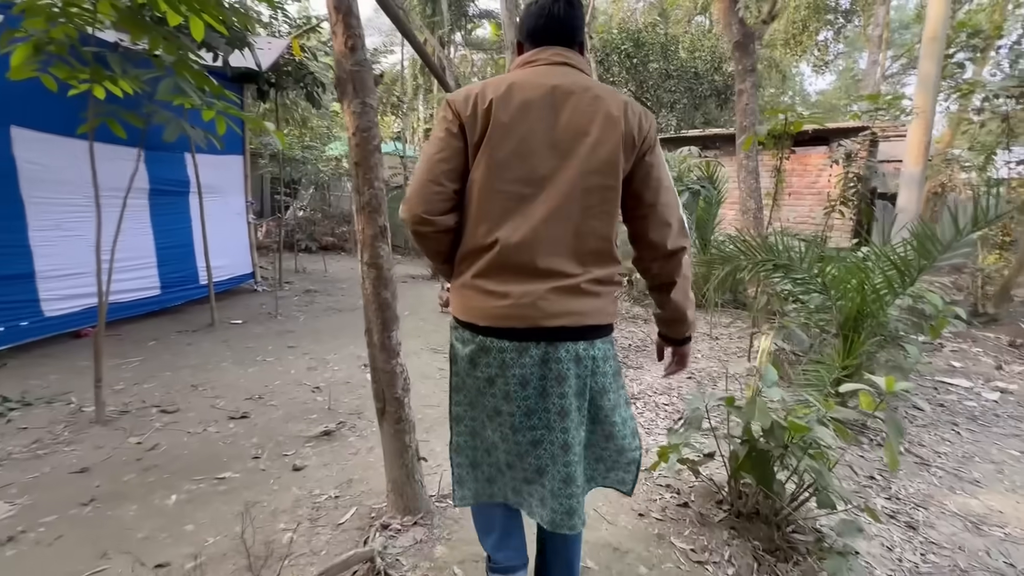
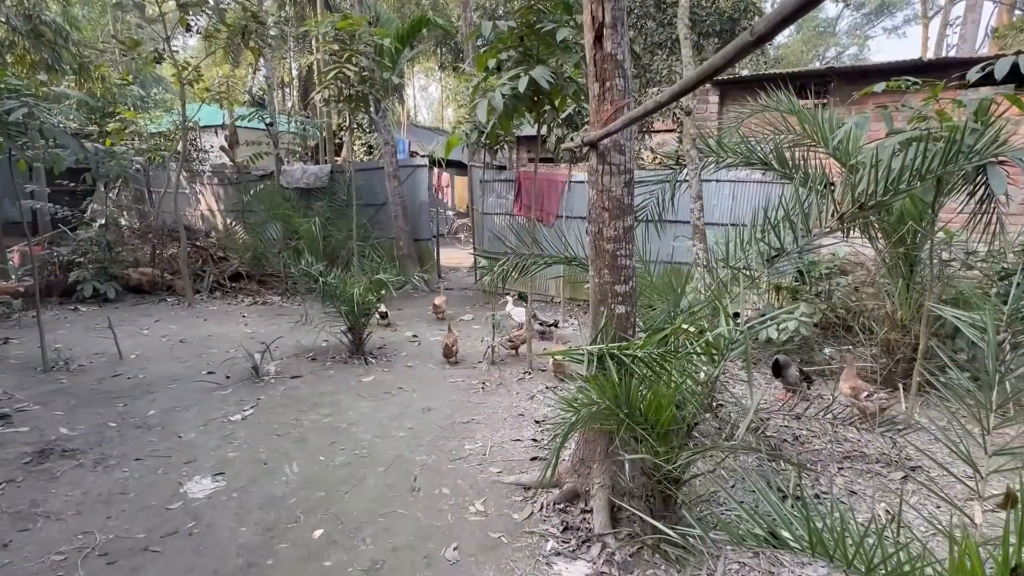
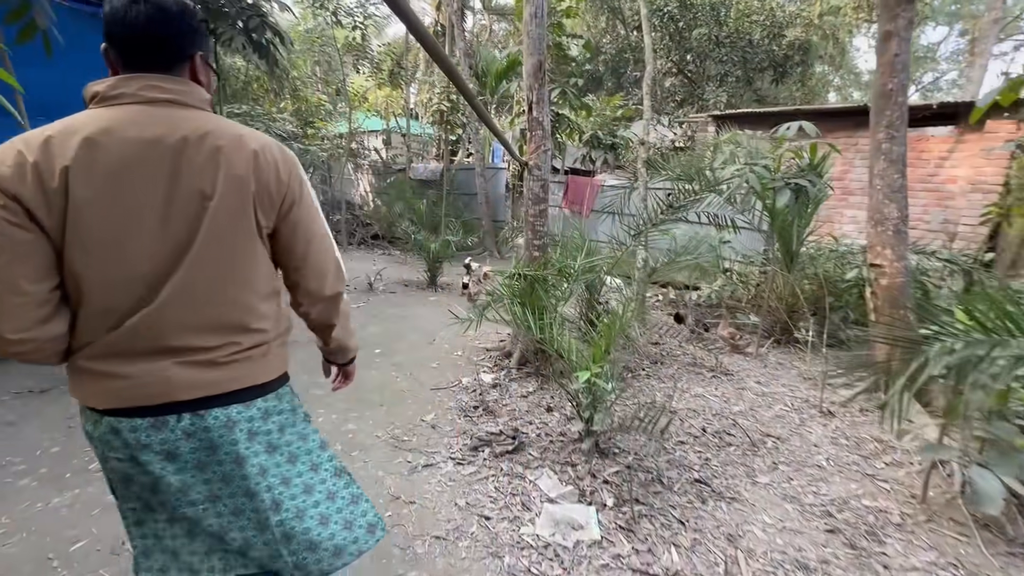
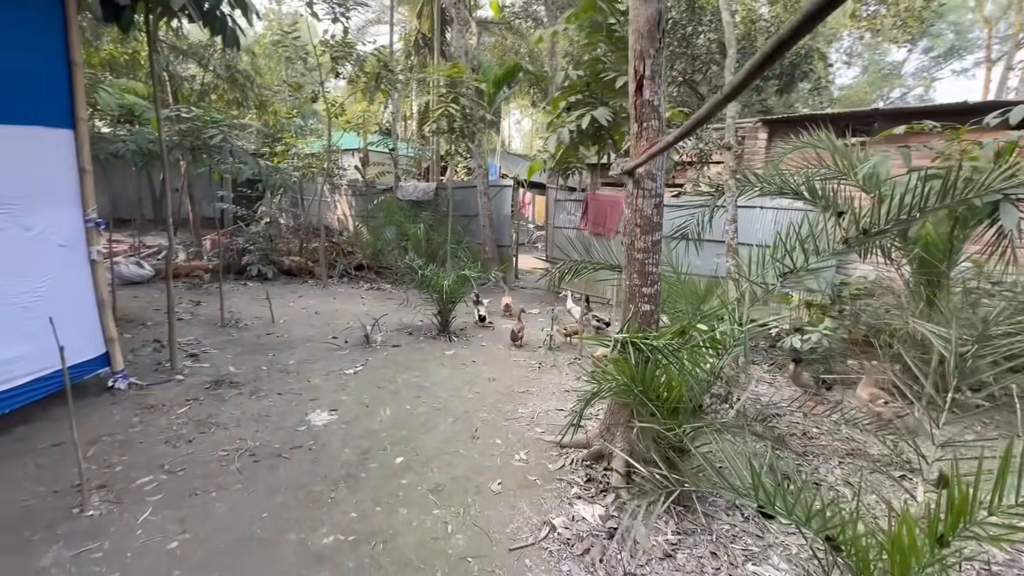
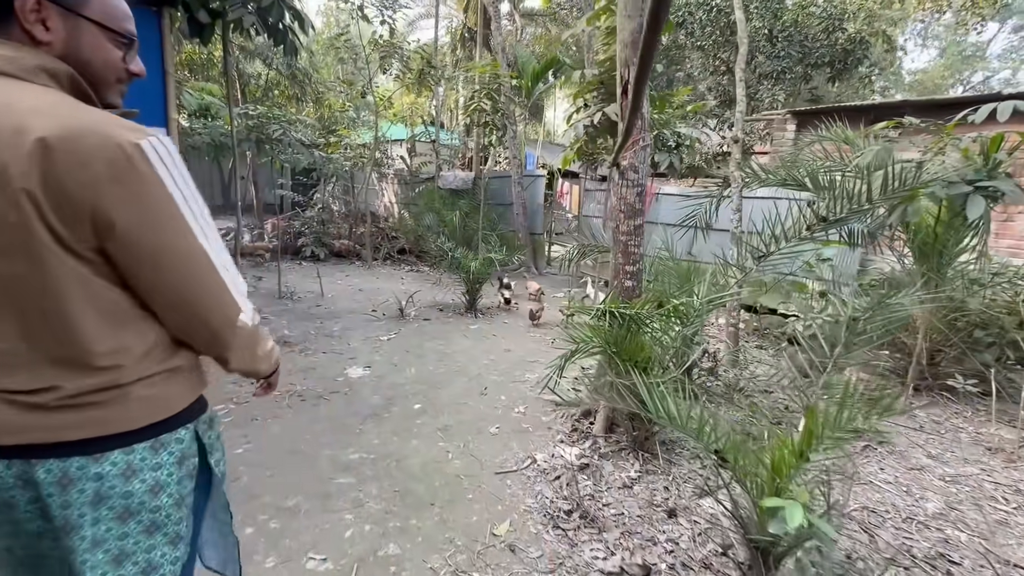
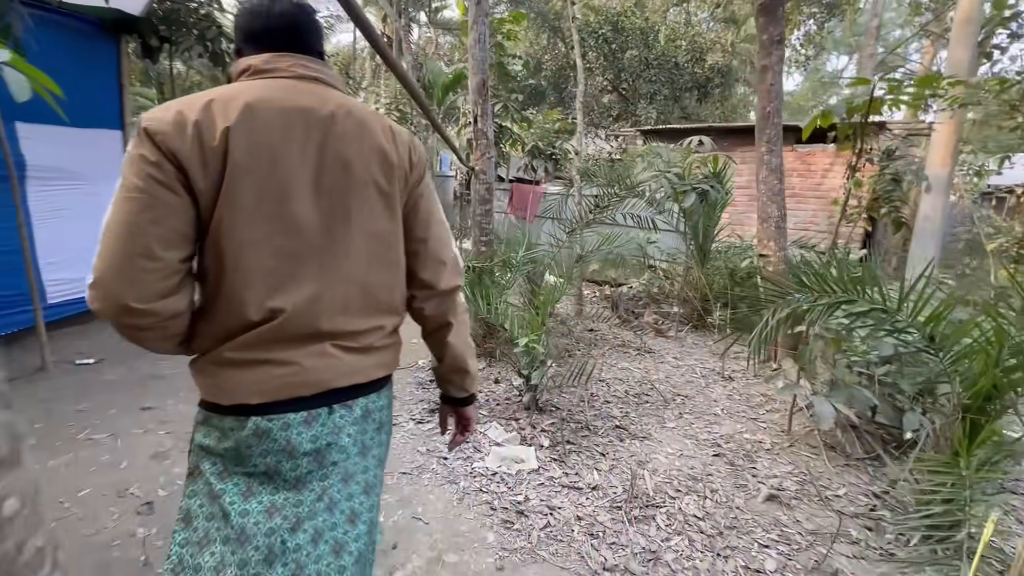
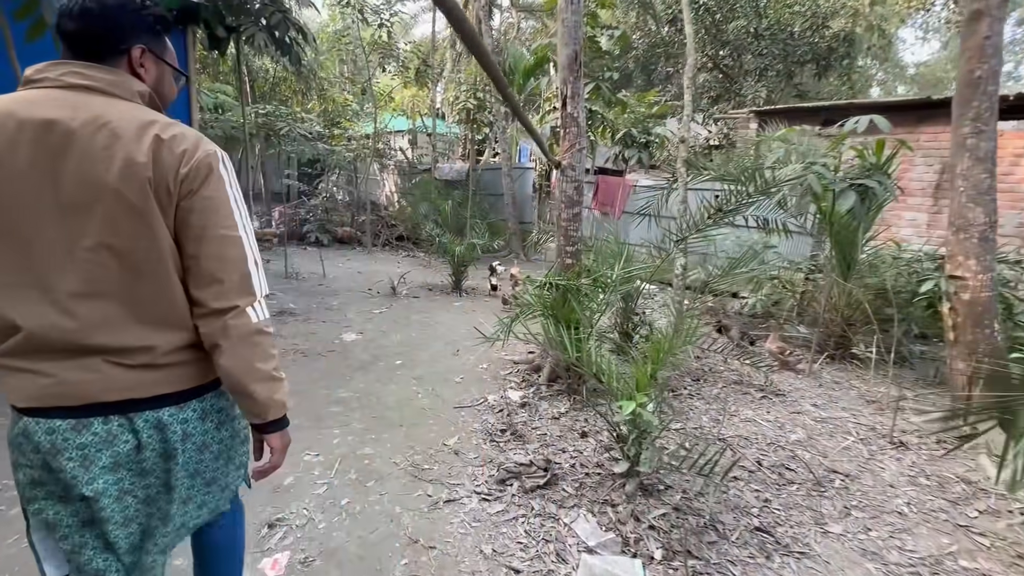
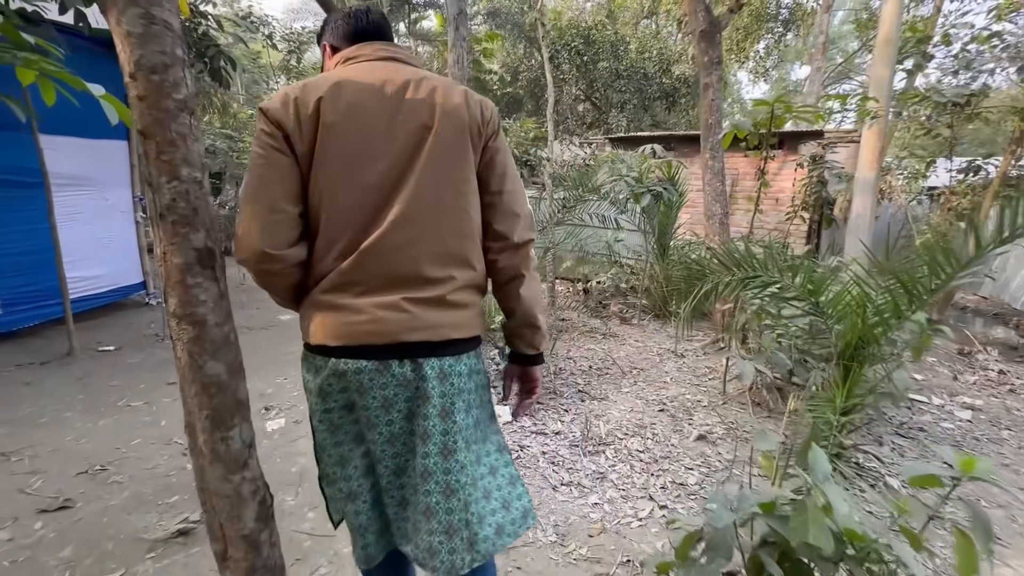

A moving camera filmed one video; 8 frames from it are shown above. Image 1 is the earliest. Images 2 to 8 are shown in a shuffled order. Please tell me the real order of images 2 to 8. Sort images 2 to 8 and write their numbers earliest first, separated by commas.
8, 6, 3, 7, 5, 4, 2
